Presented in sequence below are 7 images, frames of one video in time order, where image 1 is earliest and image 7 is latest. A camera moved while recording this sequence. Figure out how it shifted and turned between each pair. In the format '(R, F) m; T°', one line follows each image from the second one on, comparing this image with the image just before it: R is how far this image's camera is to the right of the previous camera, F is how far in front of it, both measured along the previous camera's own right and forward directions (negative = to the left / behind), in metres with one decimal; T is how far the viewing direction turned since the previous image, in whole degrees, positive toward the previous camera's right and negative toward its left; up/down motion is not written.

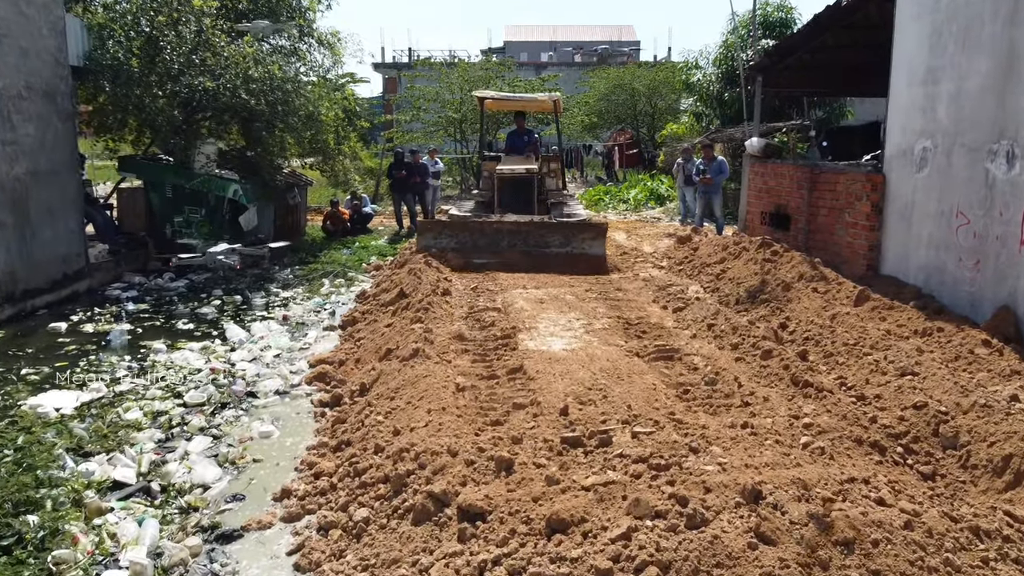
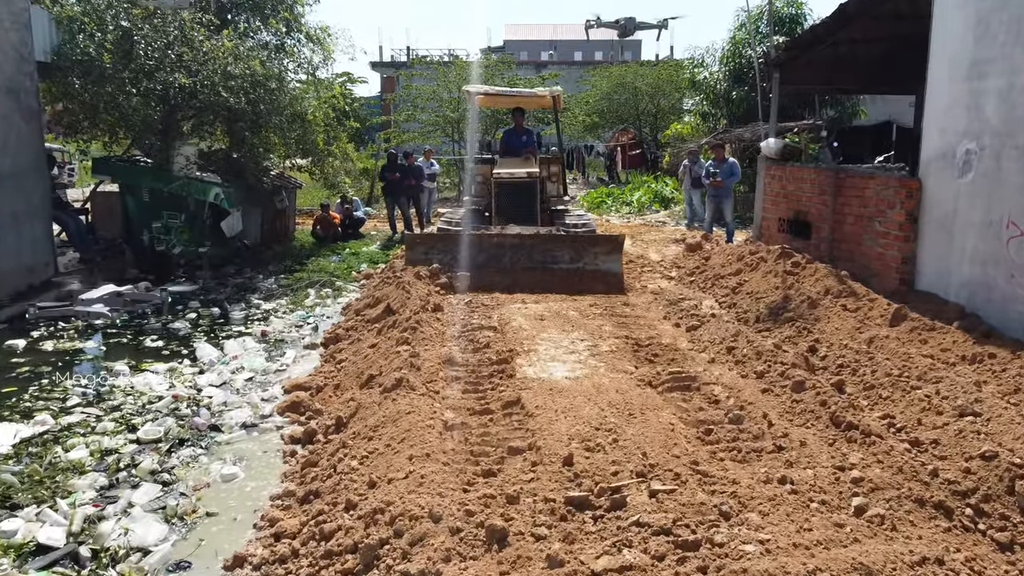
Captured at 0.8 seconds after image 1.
(0.0, +0.7) m; 0°
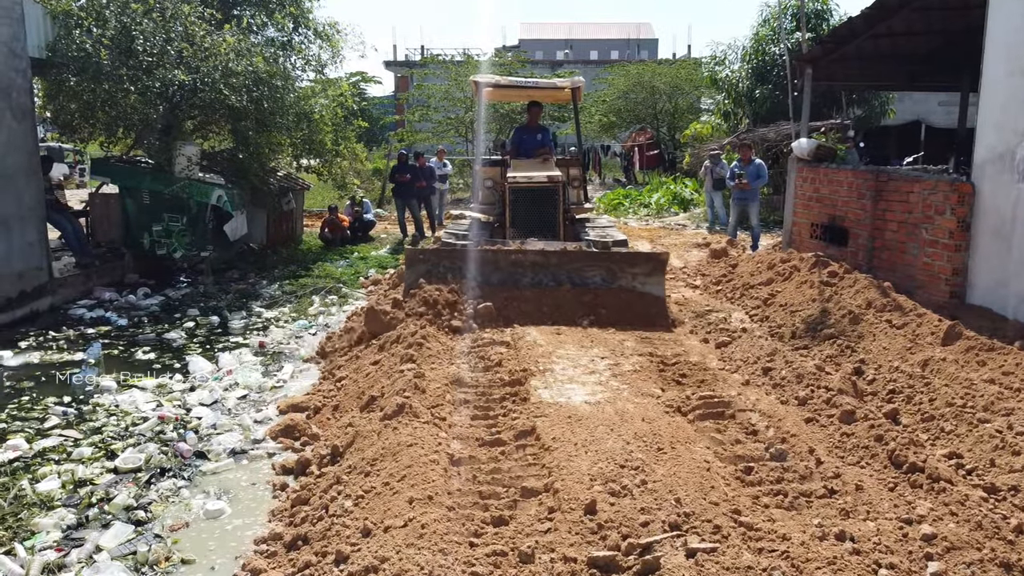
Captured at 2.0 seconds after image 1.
(0.0, +0.5) m; -1°
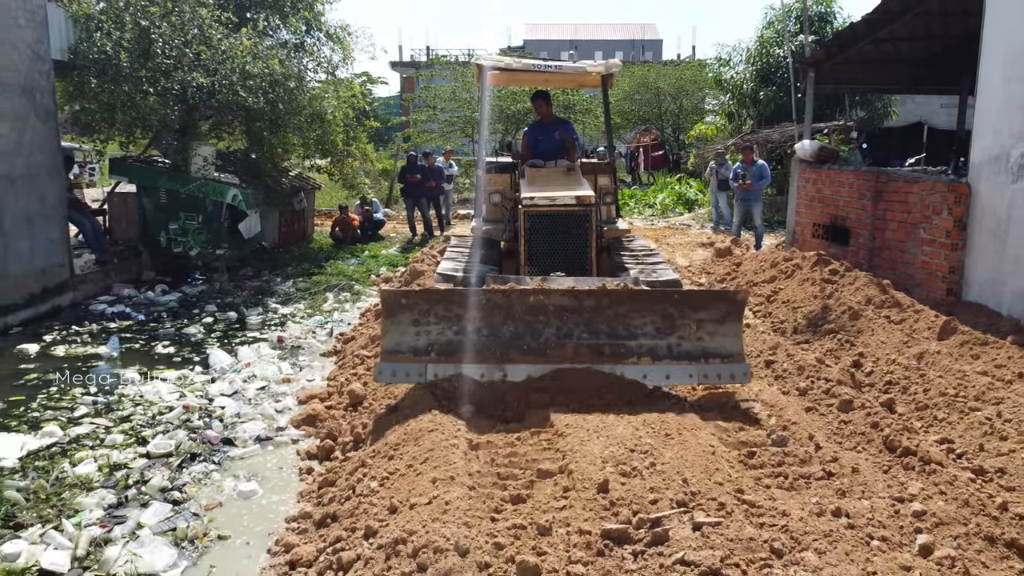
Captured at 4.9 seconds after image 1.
(-0.1, -0.3) m; 0°
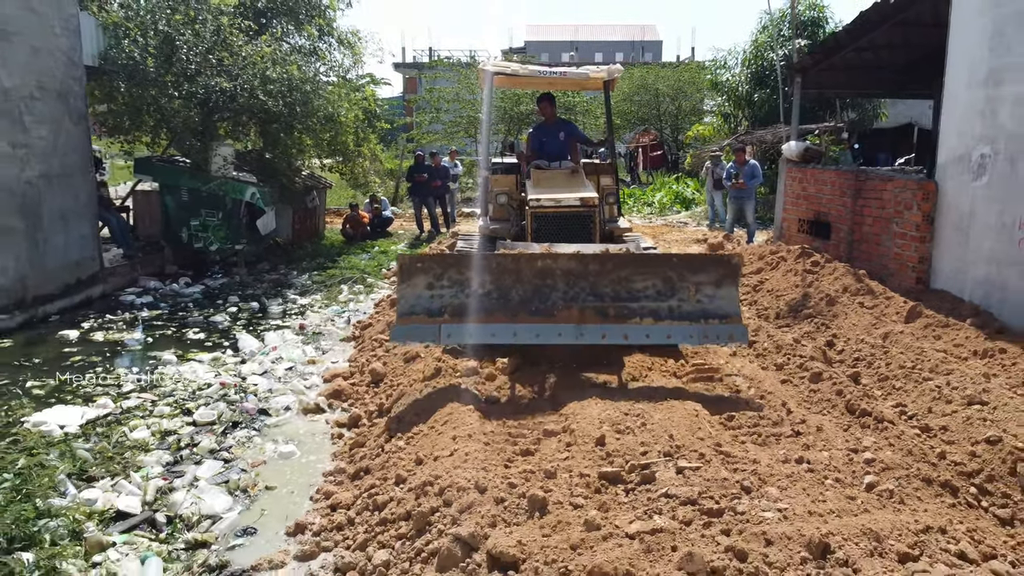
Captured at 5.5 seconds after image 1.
(-0.1, -0.6) m; 0°
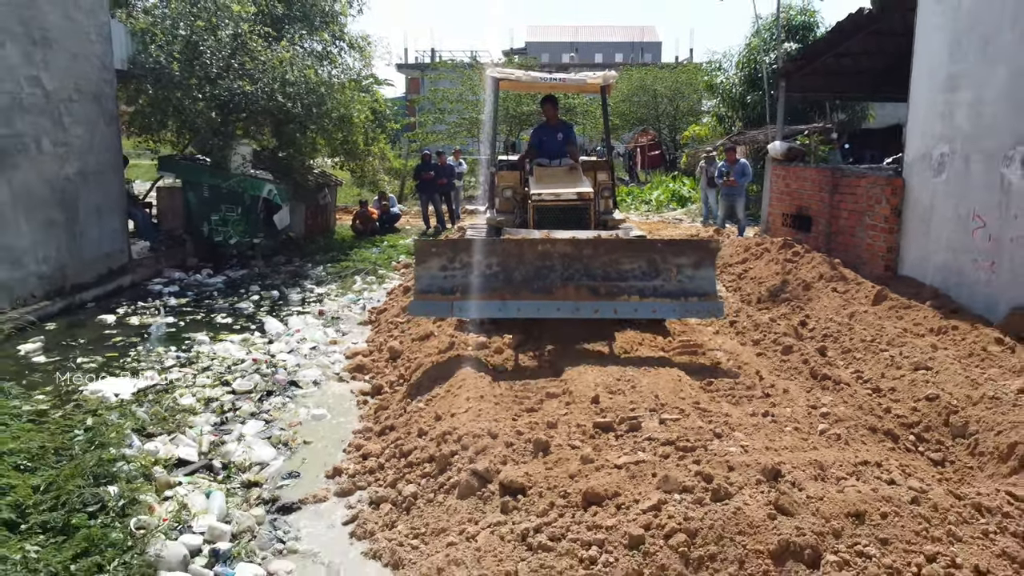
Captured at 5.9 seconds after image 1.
(0.0, -0.7) m; 0°
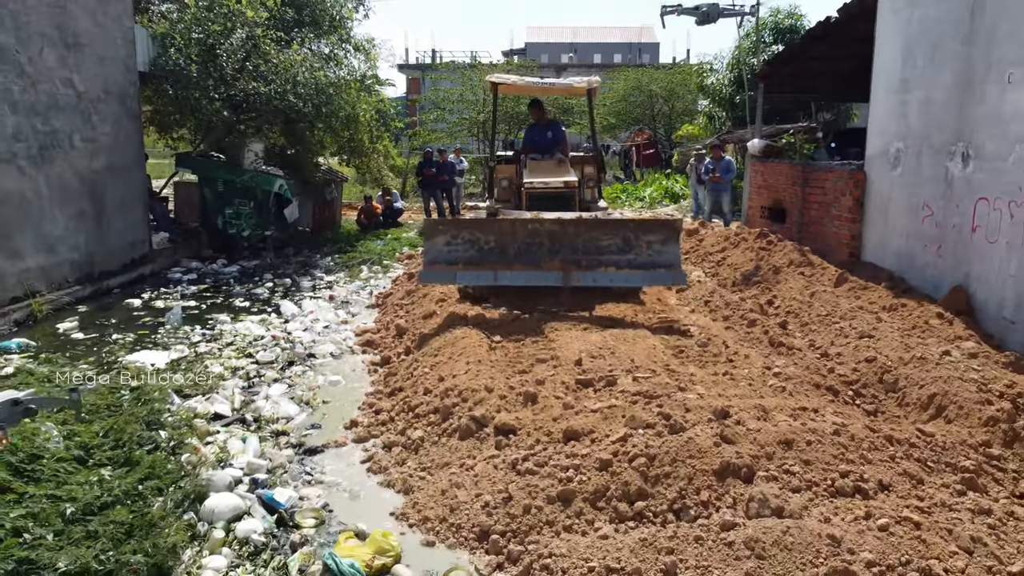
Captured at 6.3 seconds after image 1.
(0.0, -0.8) m; 0°
